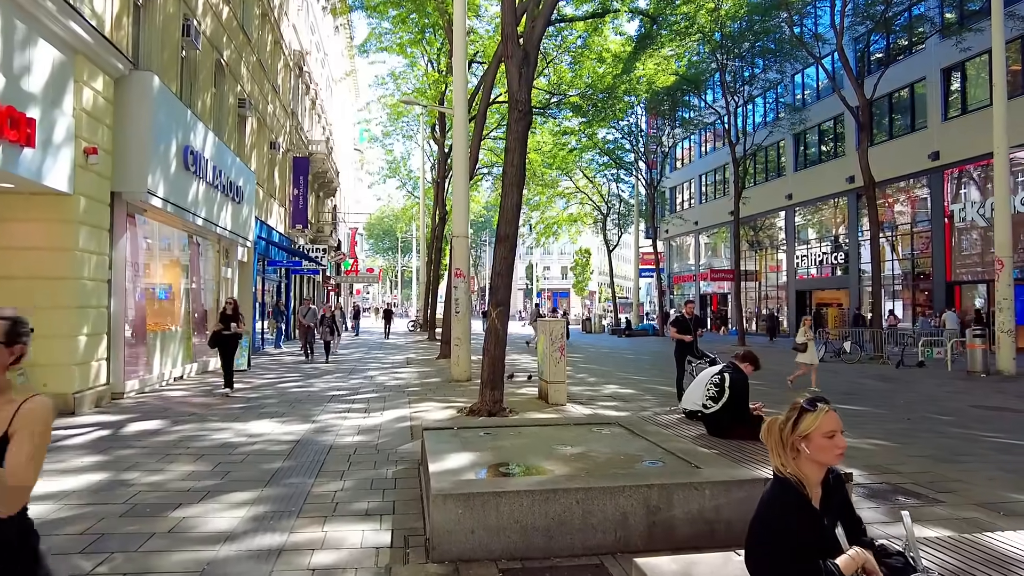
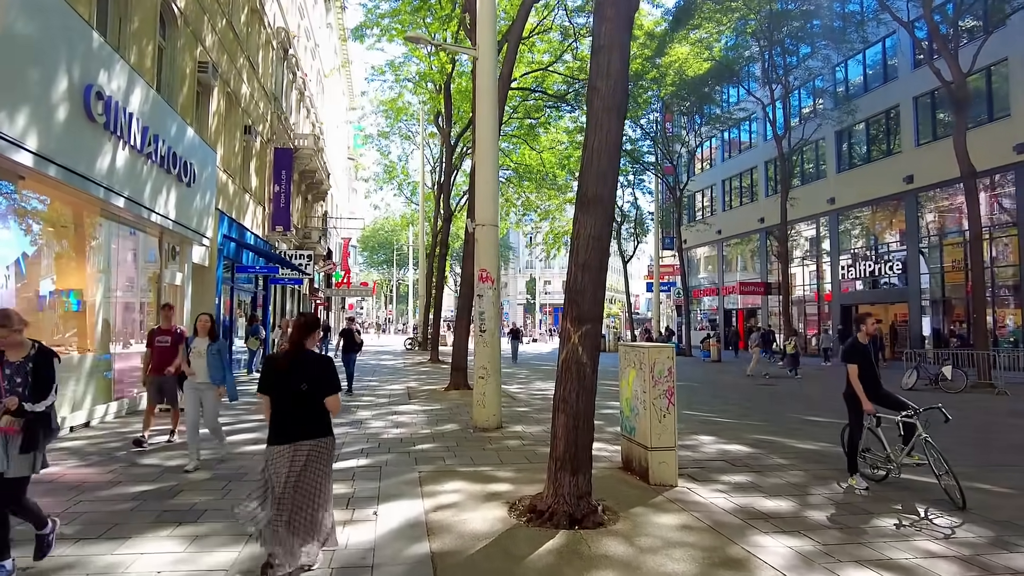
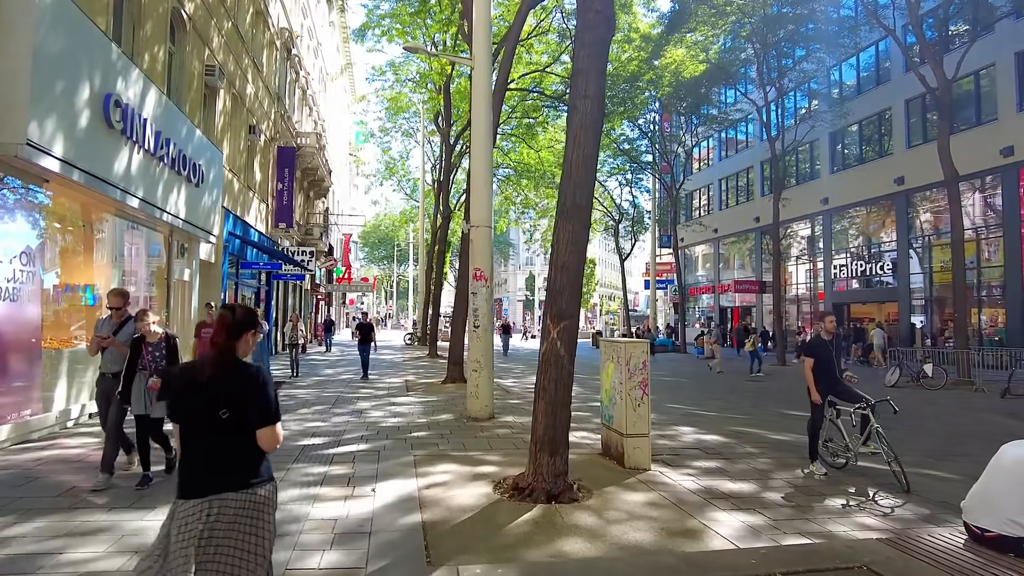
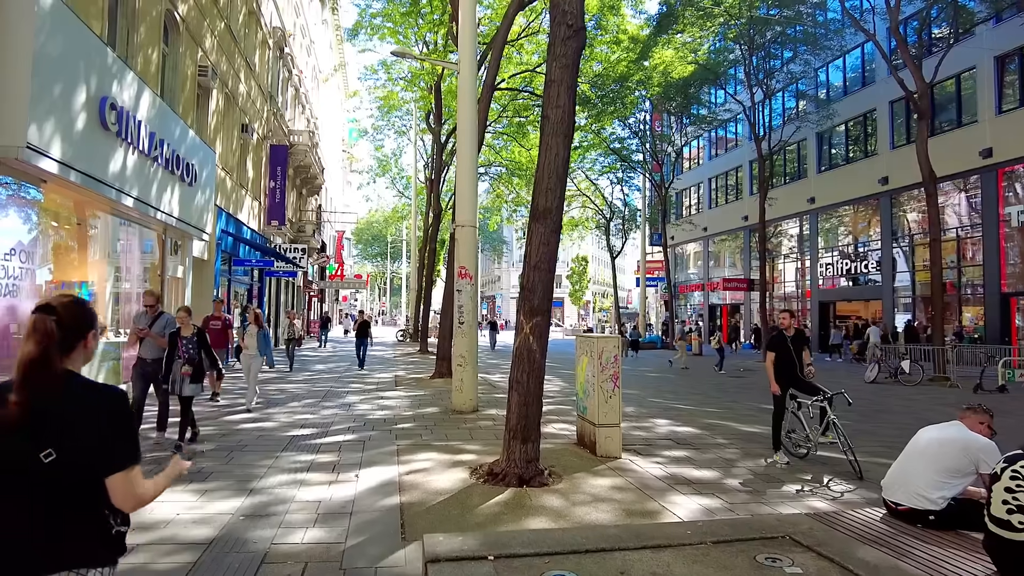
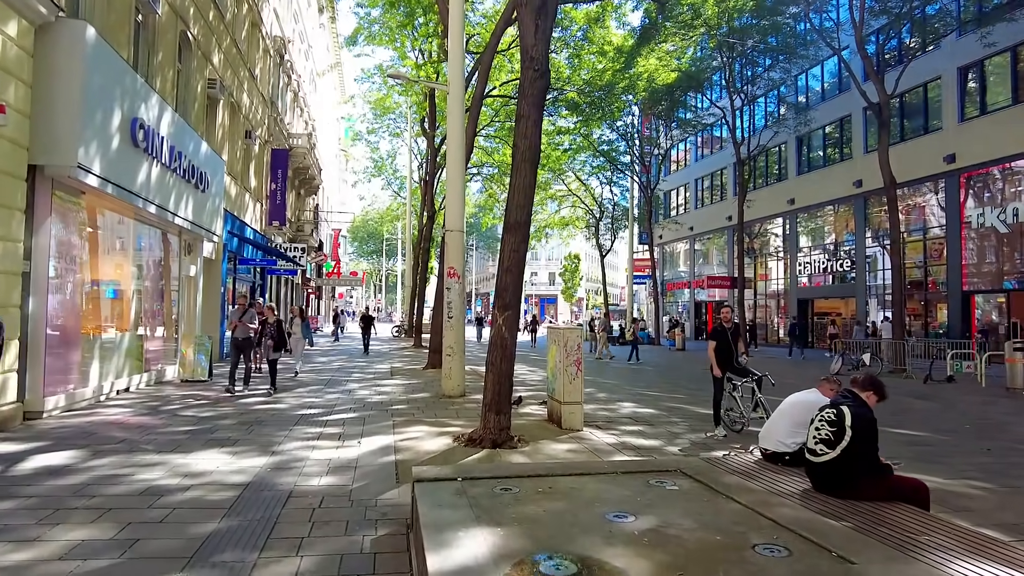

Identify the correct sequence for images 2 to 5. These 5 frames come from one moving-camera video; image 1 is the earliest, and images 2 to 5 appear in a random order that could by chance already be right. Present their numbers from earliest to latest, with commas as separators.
5, 4, 3, 2
